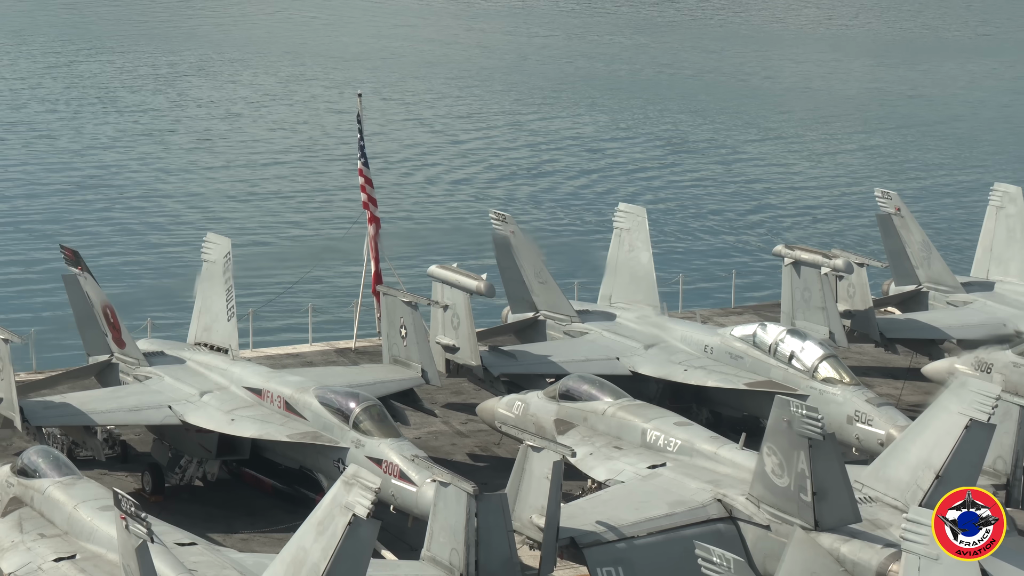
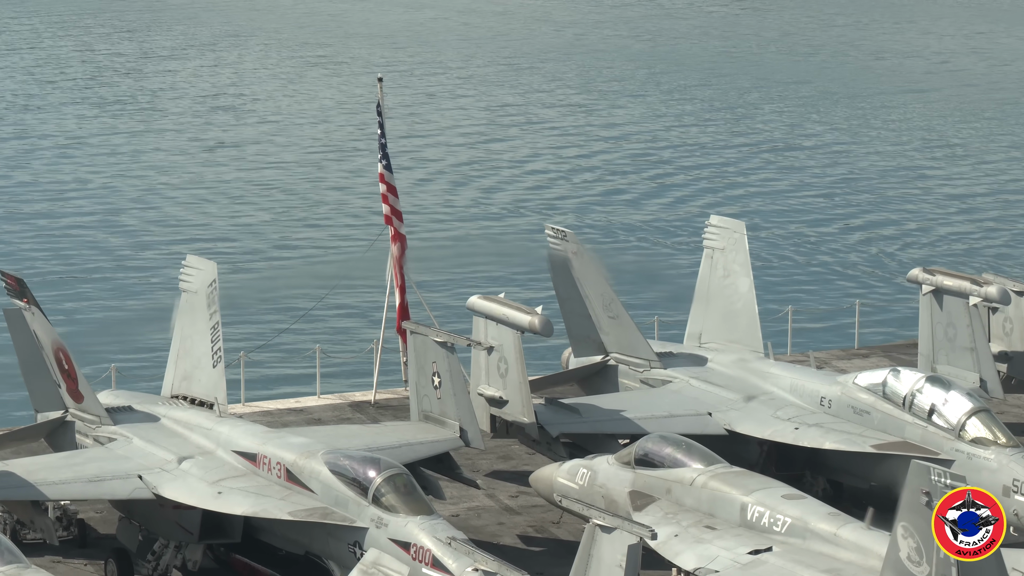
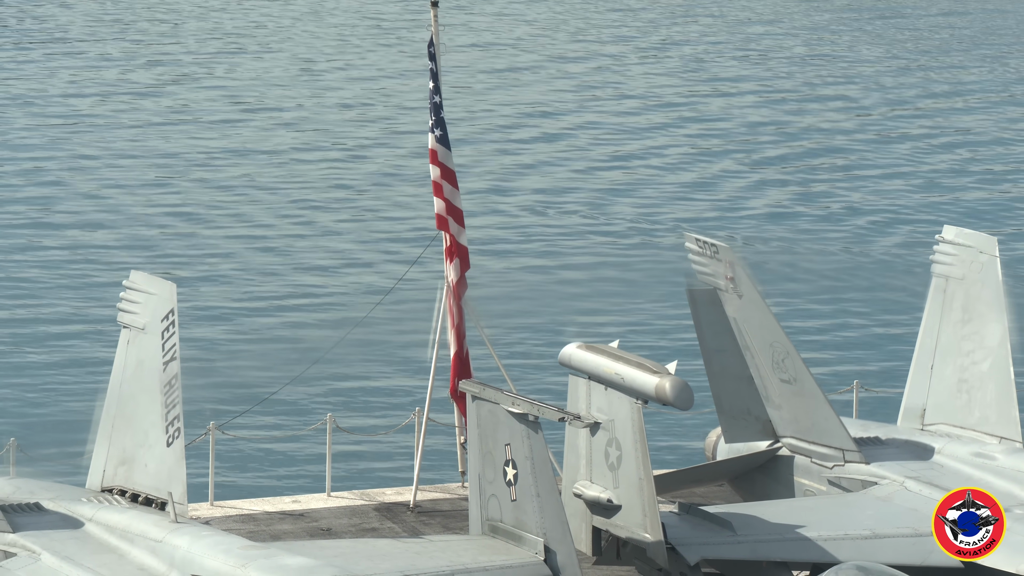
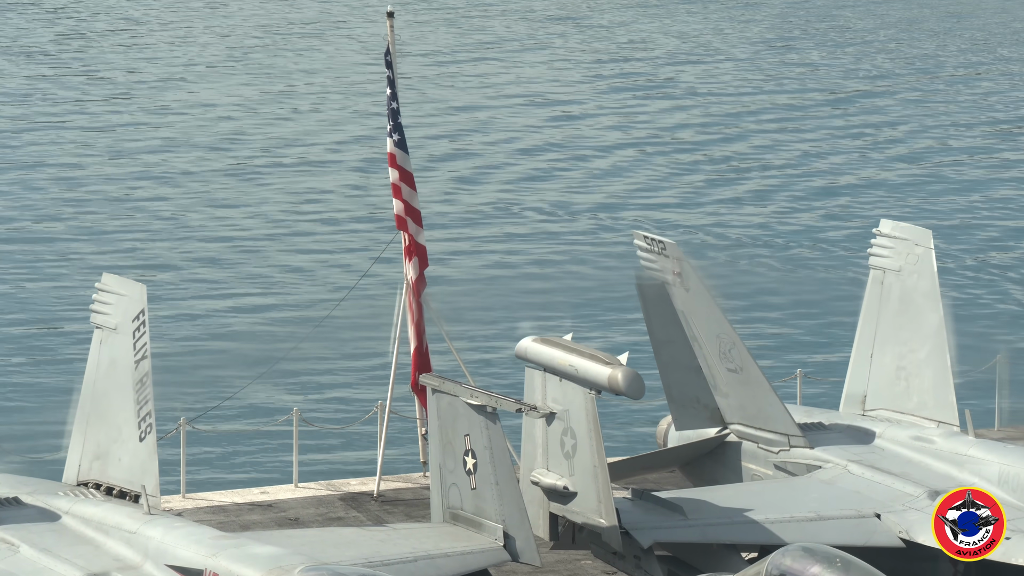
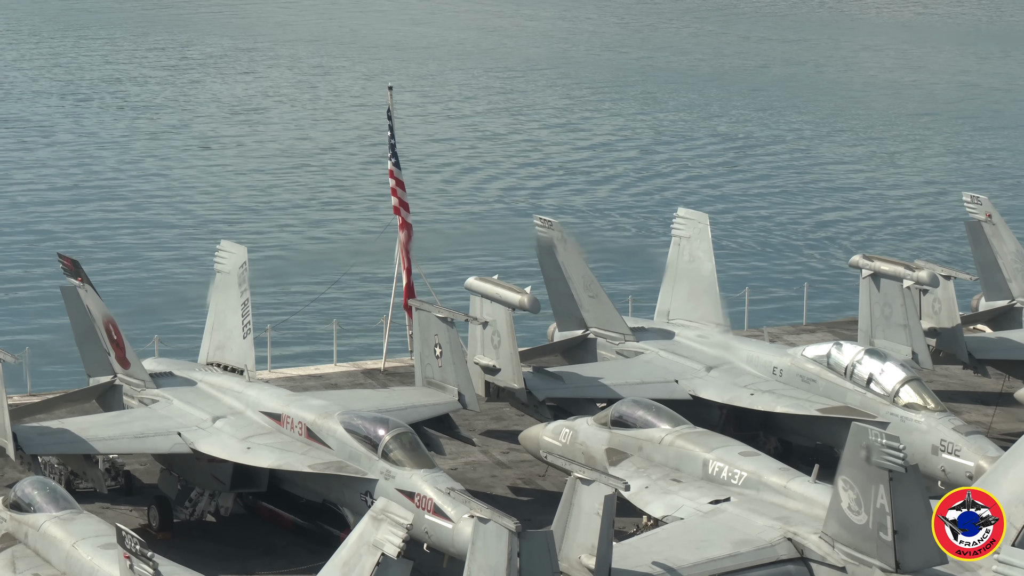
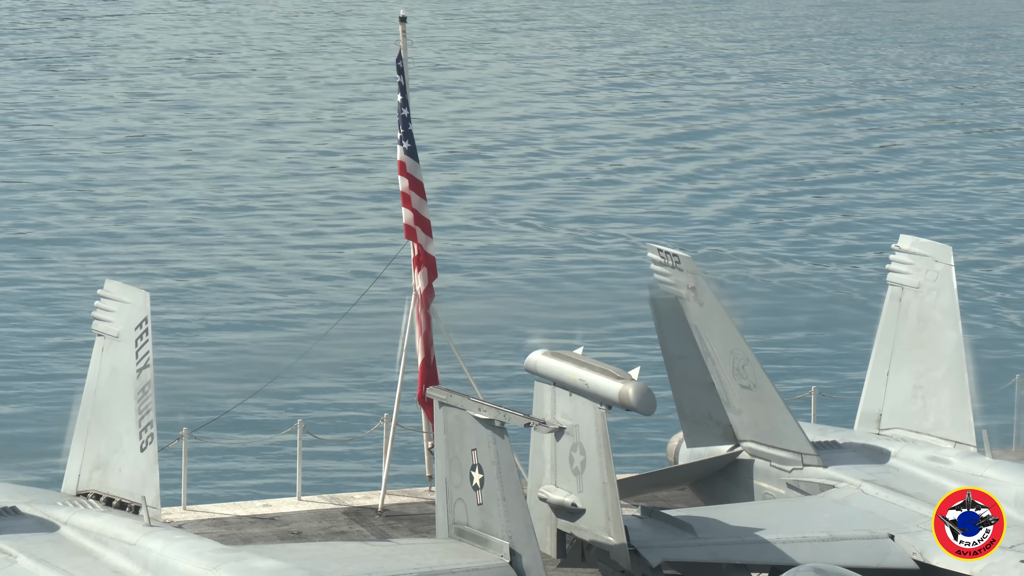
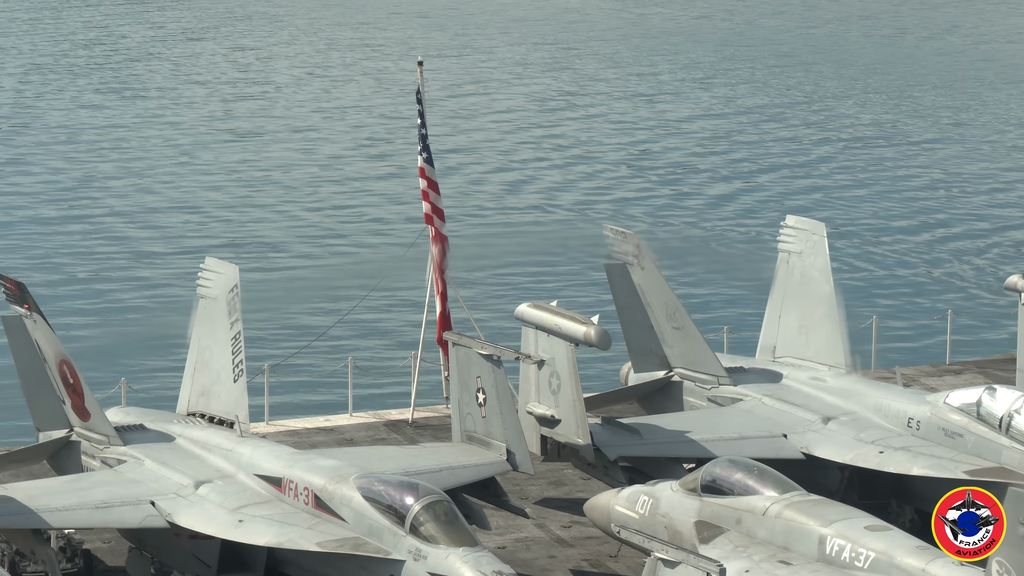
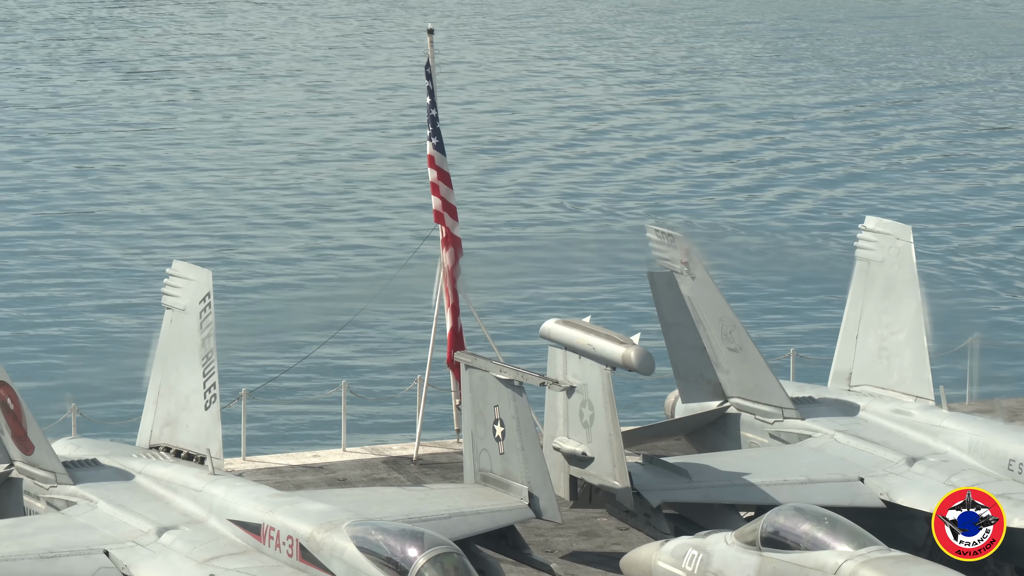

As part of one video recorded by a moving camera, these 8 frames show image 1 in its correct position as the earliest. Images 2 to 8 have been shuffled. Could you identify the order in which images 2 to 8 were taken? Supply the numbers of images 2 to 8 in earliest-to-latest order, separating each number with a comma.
5, 2, 7, 8, 4, 3, 6
